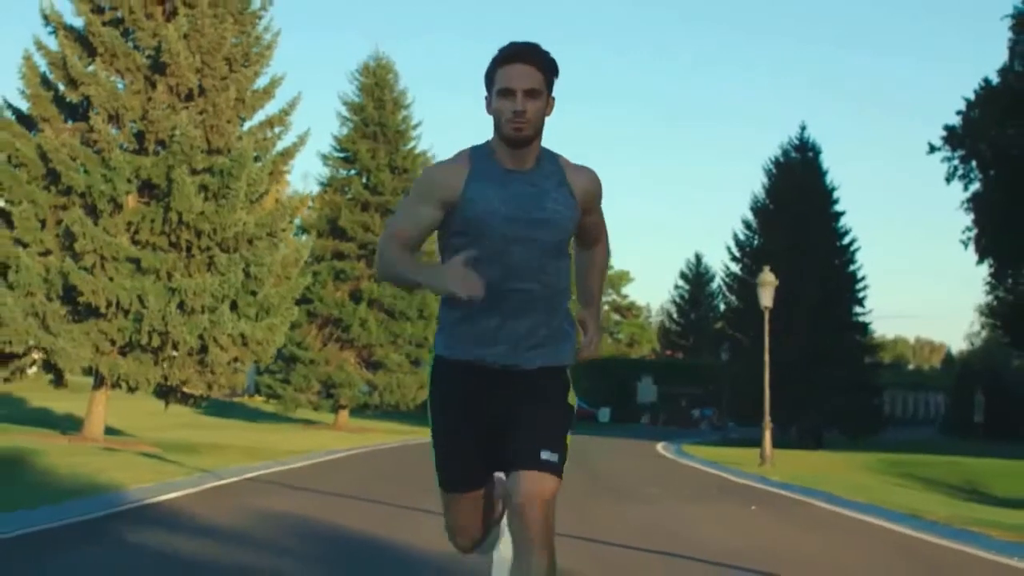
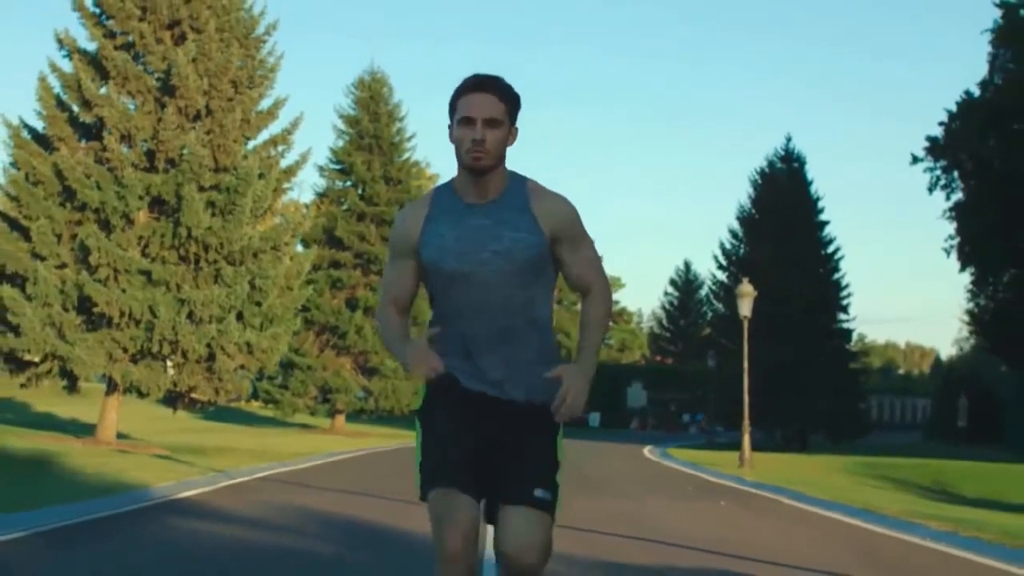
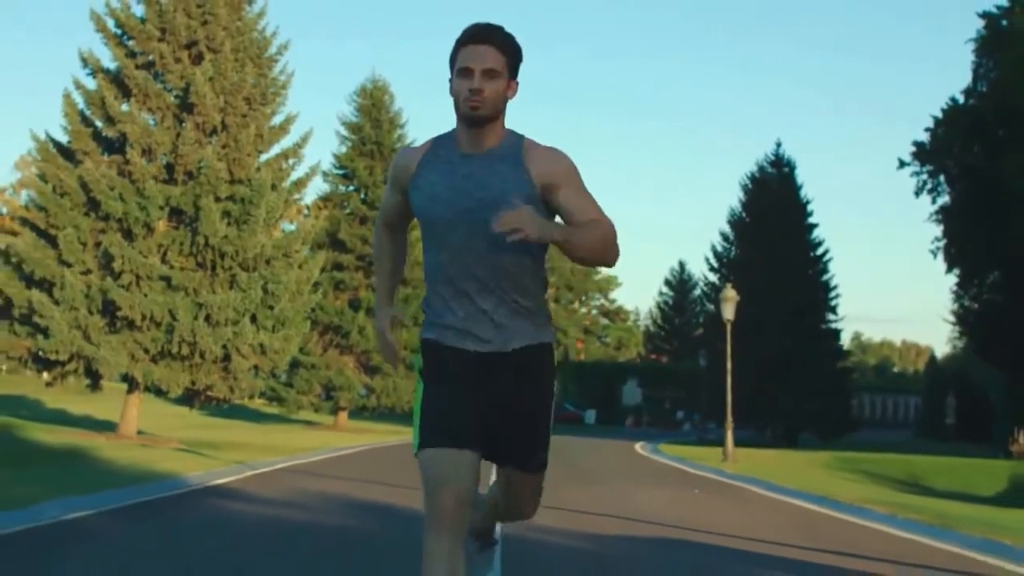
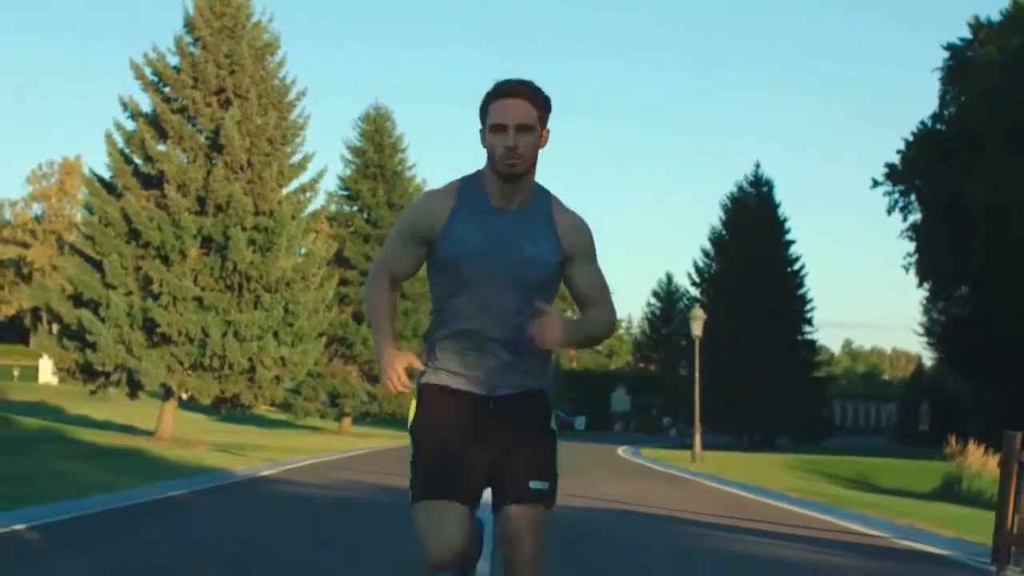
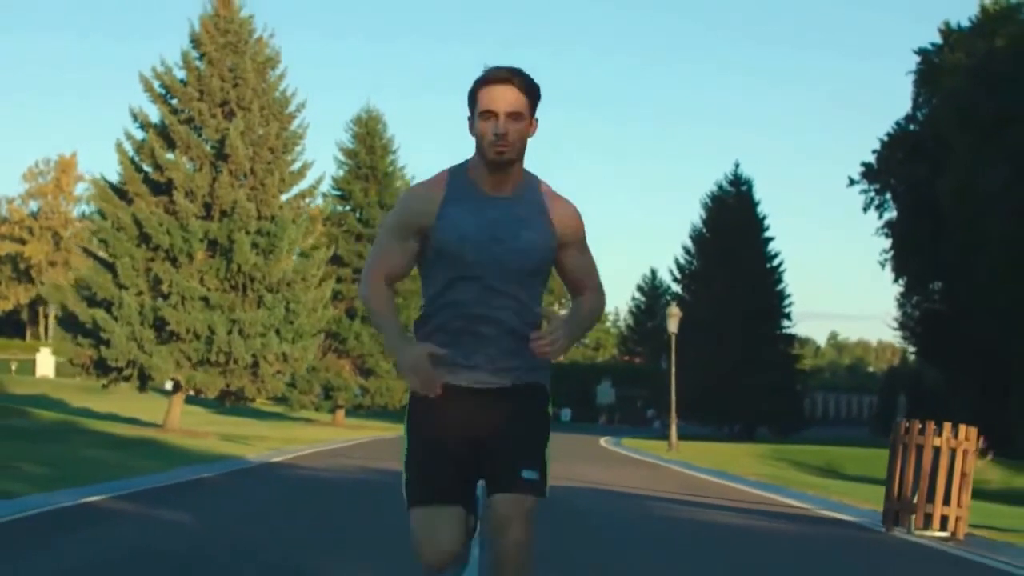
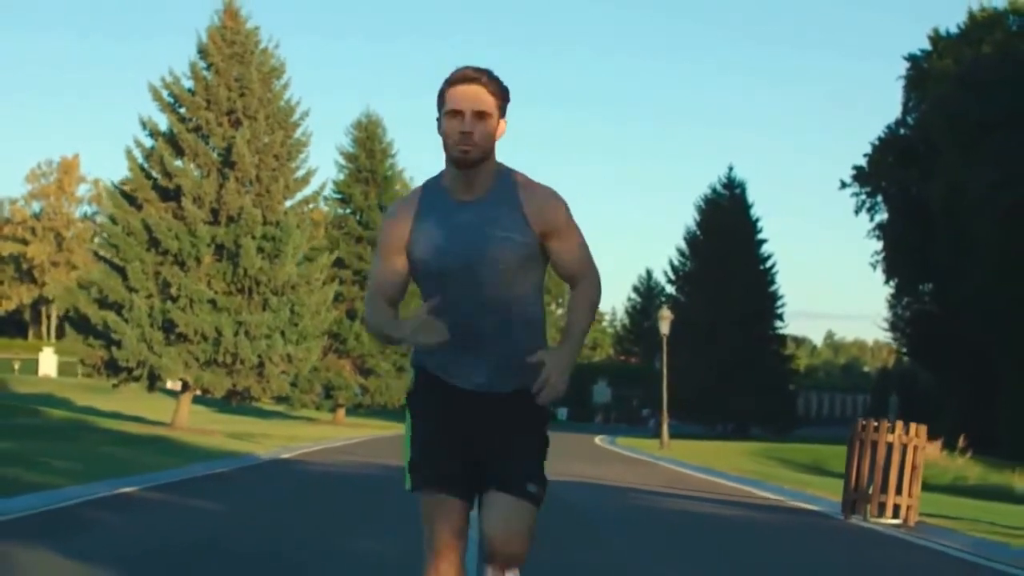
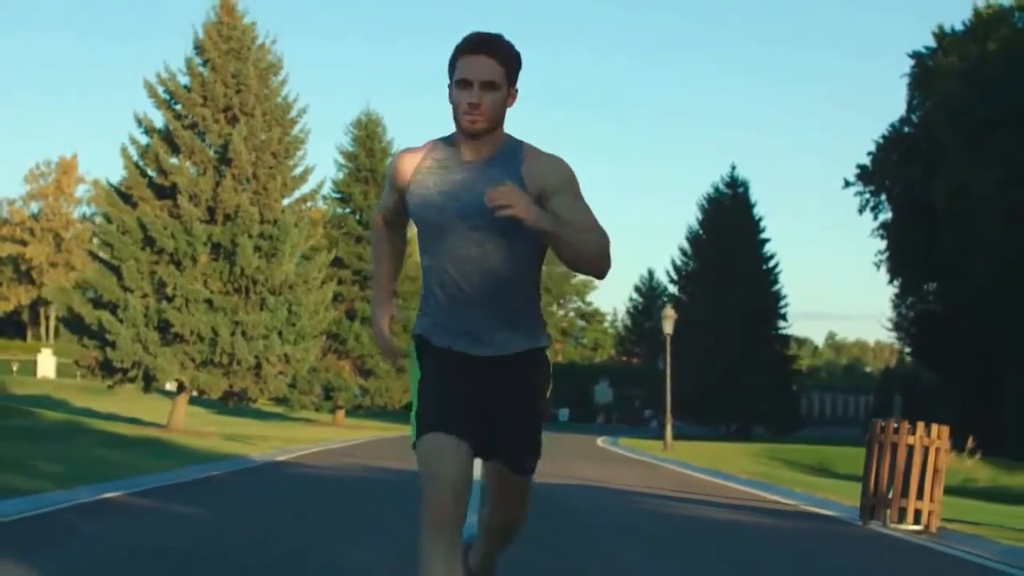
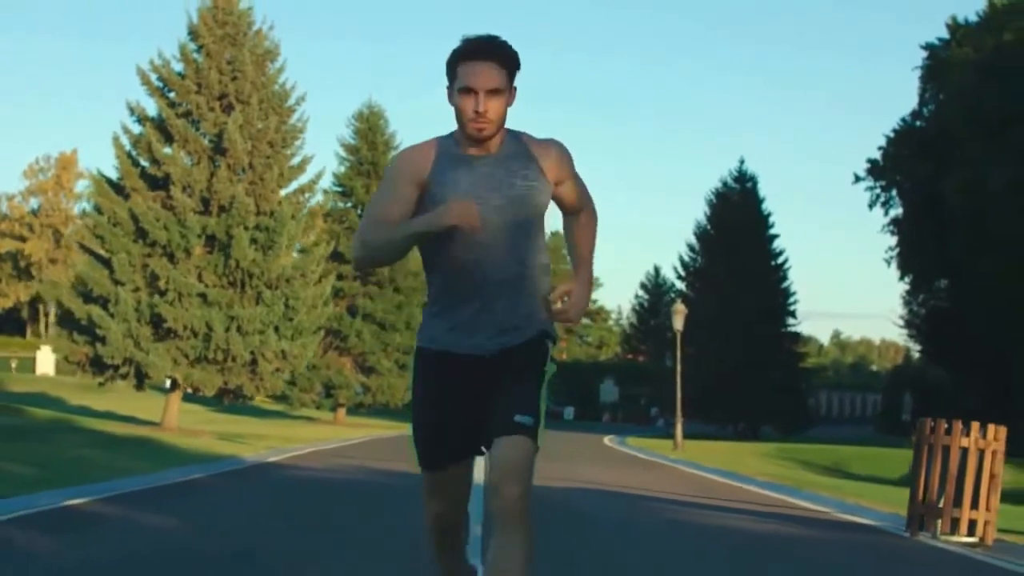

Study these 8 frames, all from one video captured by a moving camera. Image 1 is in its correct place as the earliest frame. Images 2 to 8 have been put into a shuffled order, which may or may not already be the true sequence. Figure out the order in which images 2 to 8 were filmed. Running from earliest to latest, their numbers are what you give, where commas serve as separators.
2, 3, 4, 8, 5, 7, 6
